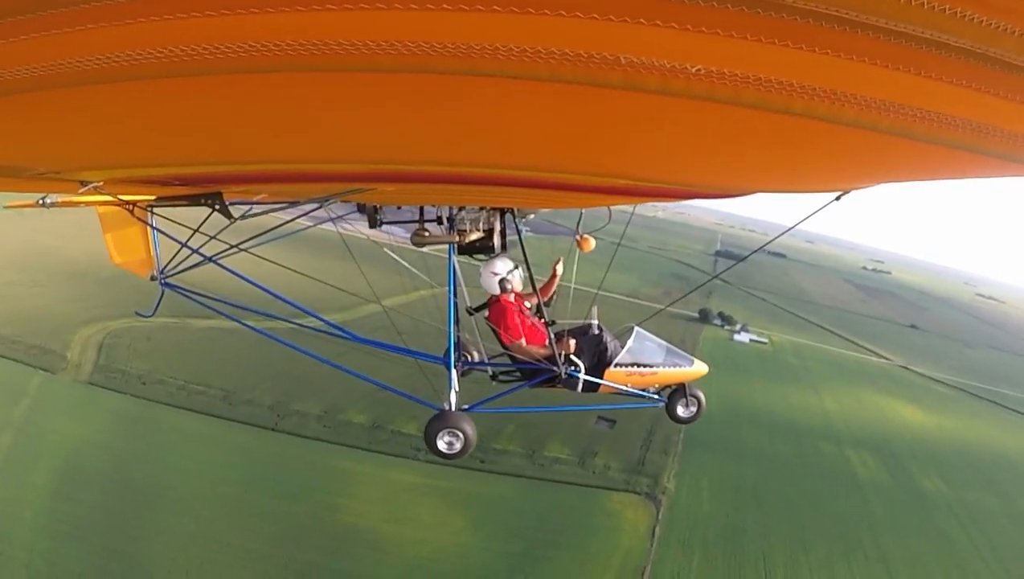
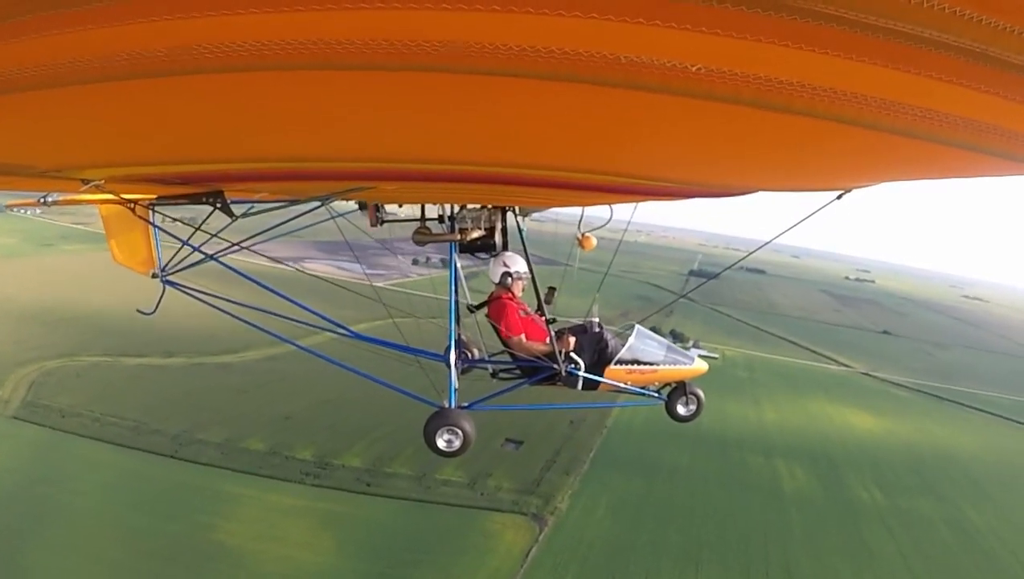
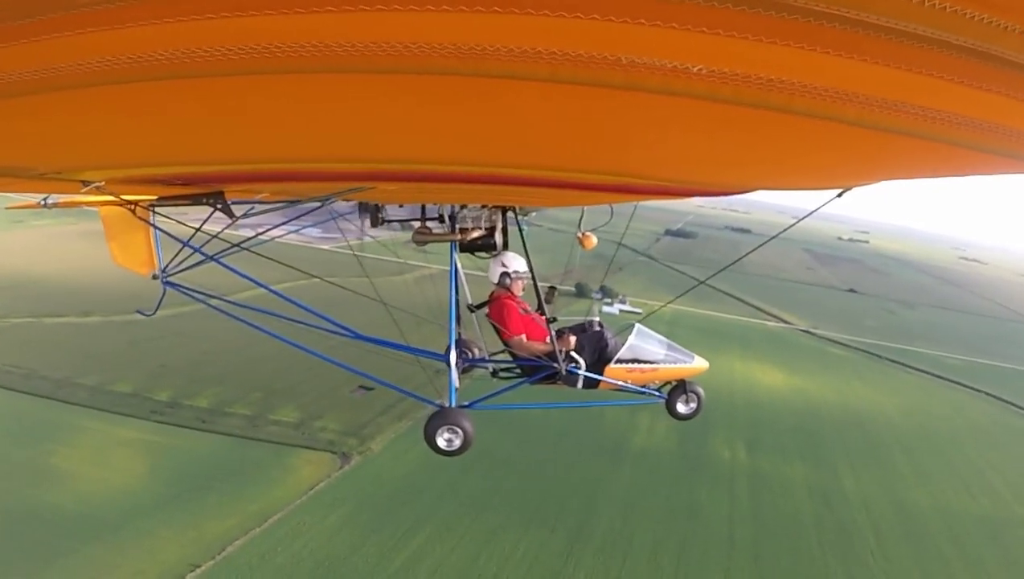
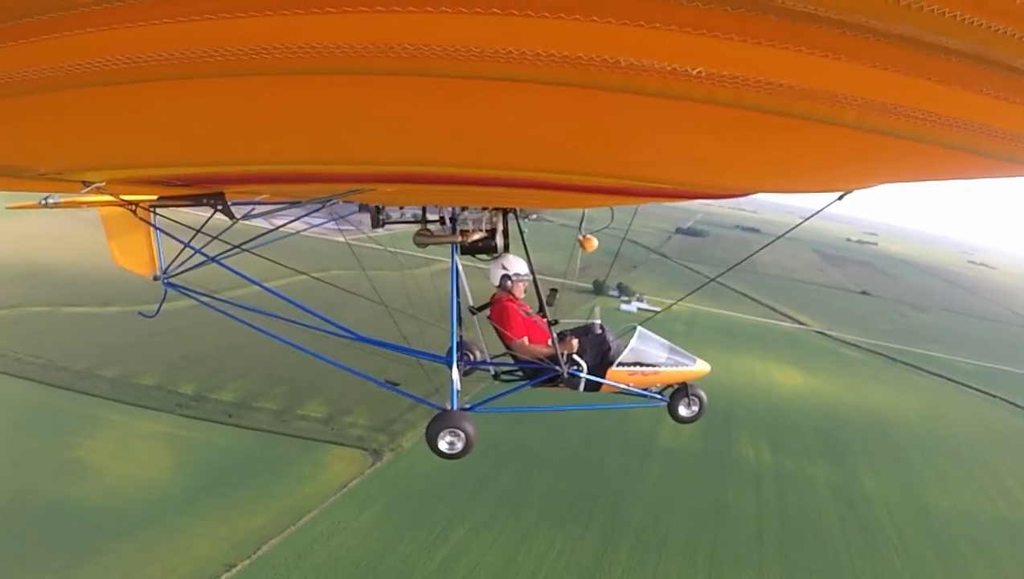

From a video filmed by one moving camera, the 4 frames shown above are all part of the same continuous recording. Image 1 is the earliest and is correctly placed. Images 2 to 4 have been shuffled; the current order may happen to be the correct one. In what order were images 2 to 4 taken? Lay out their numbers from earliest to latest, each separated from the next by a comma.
2, 4, 3
